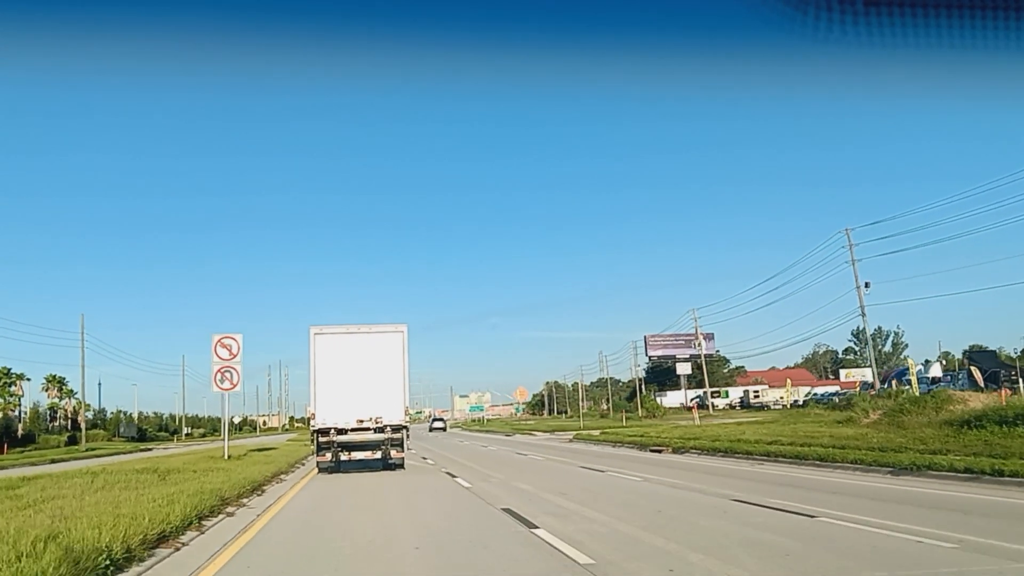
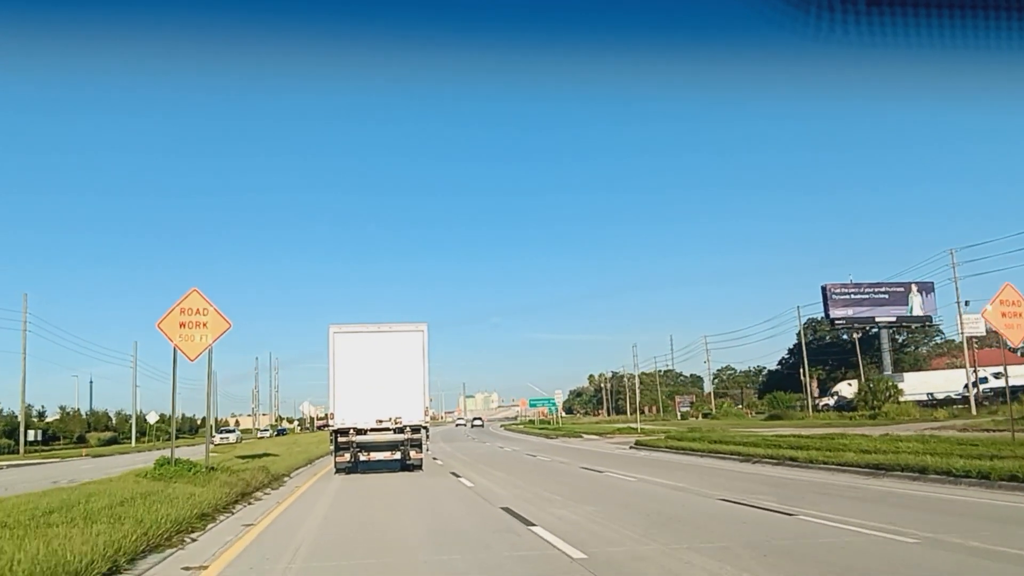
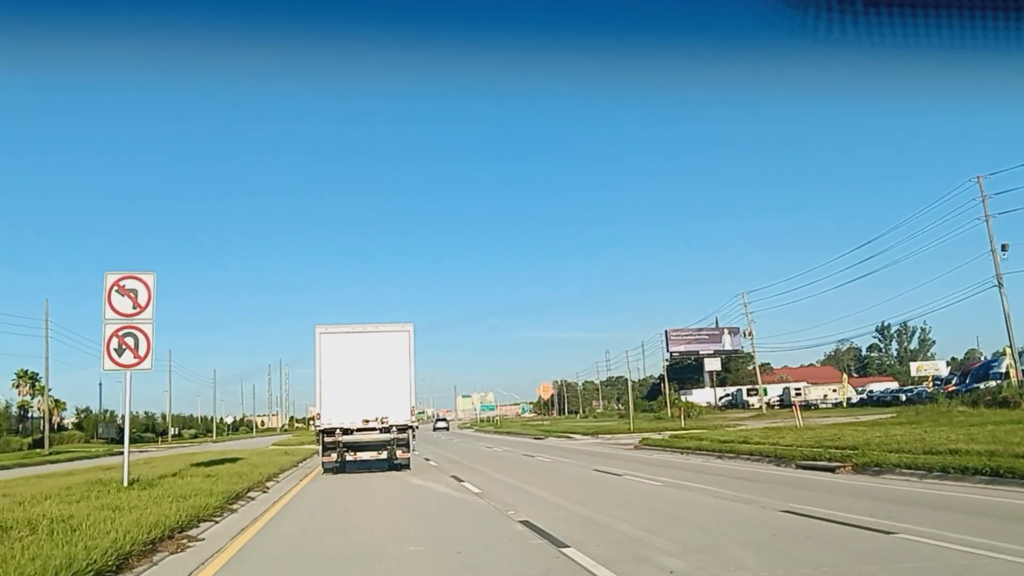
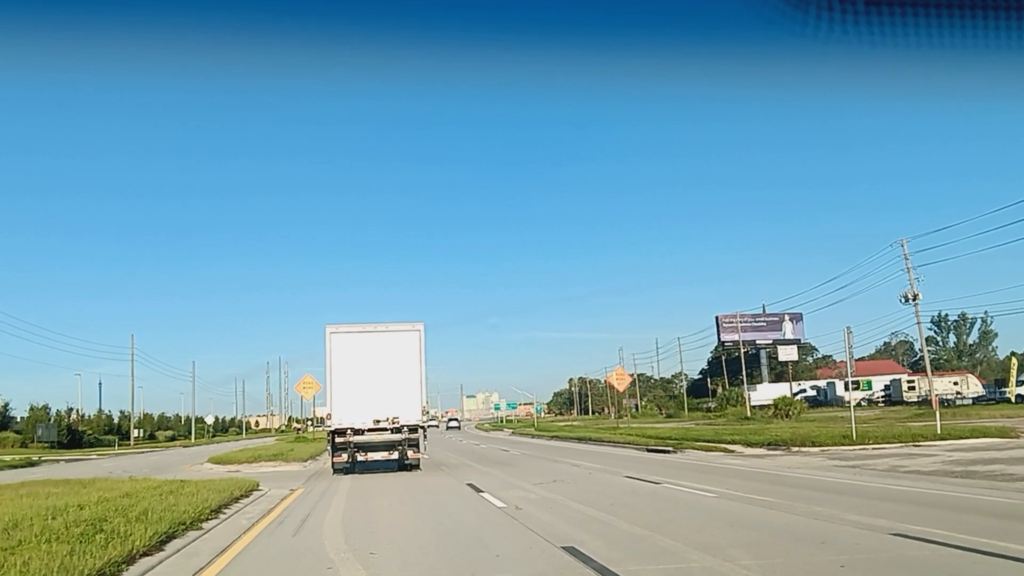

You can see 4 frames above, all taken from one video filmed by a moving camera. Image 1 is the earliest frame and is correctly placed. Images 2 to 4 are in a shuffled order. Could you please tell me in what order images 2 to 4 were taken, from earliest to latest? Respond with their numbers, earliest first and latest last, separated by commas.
3, 4, 2
